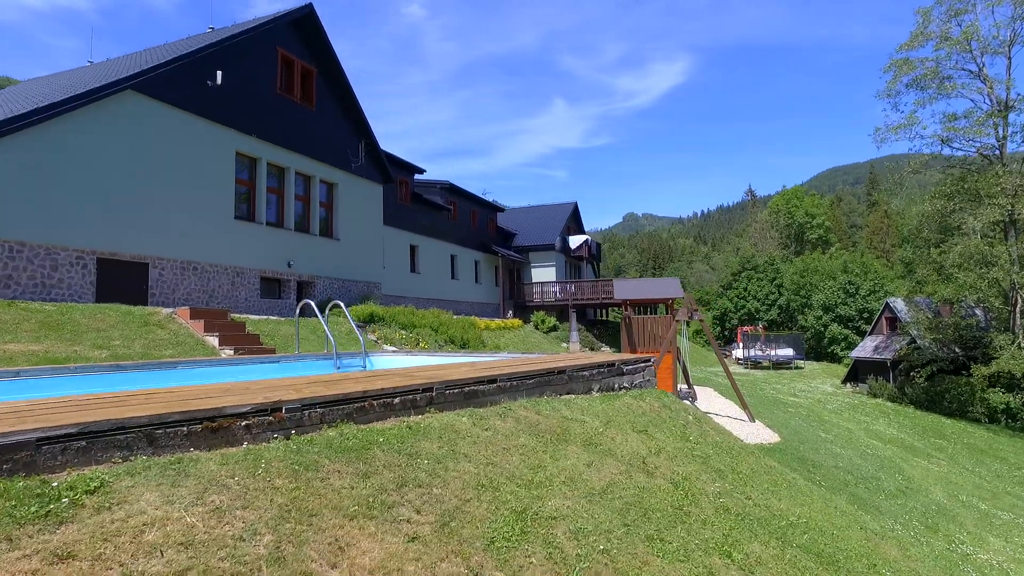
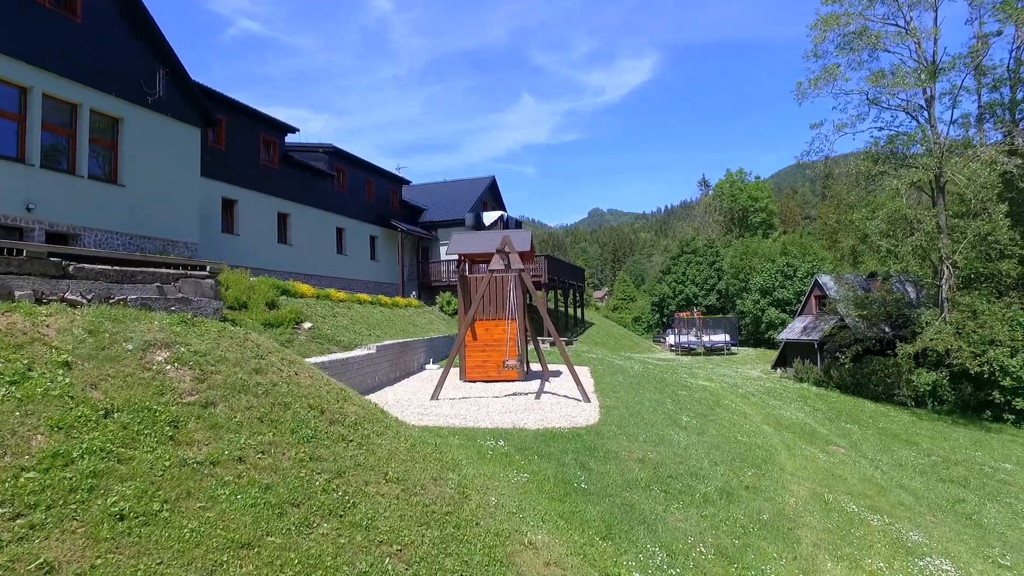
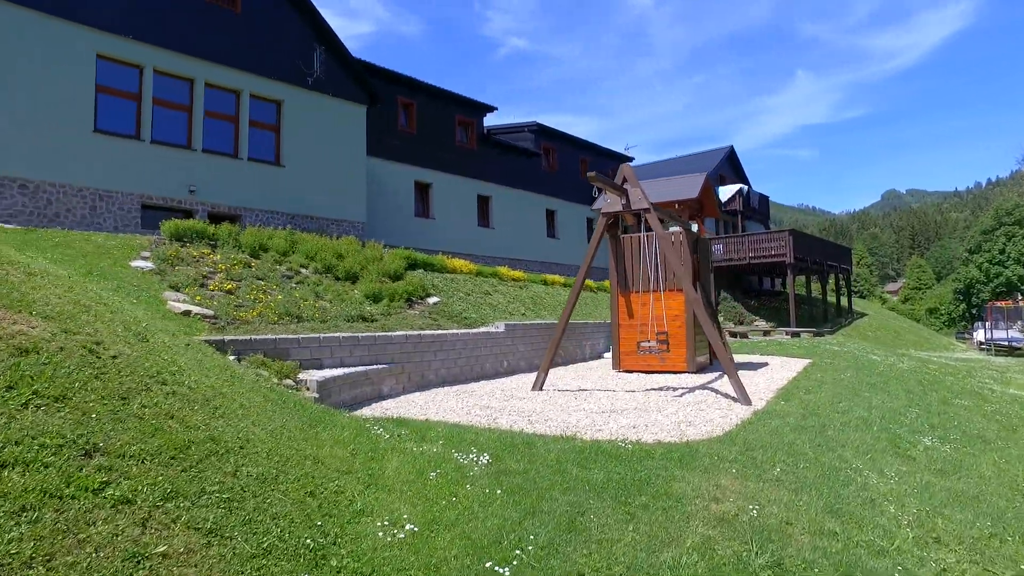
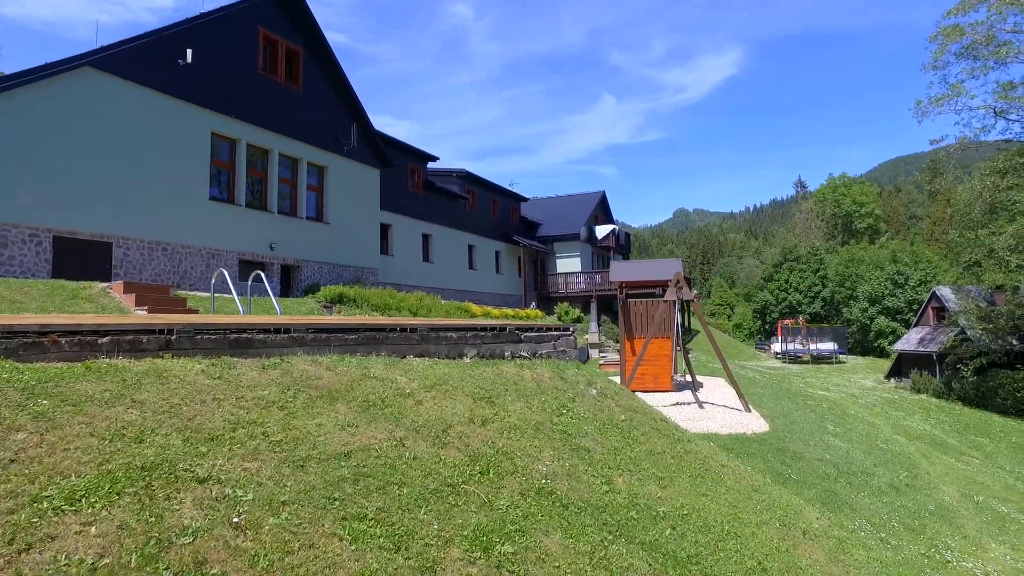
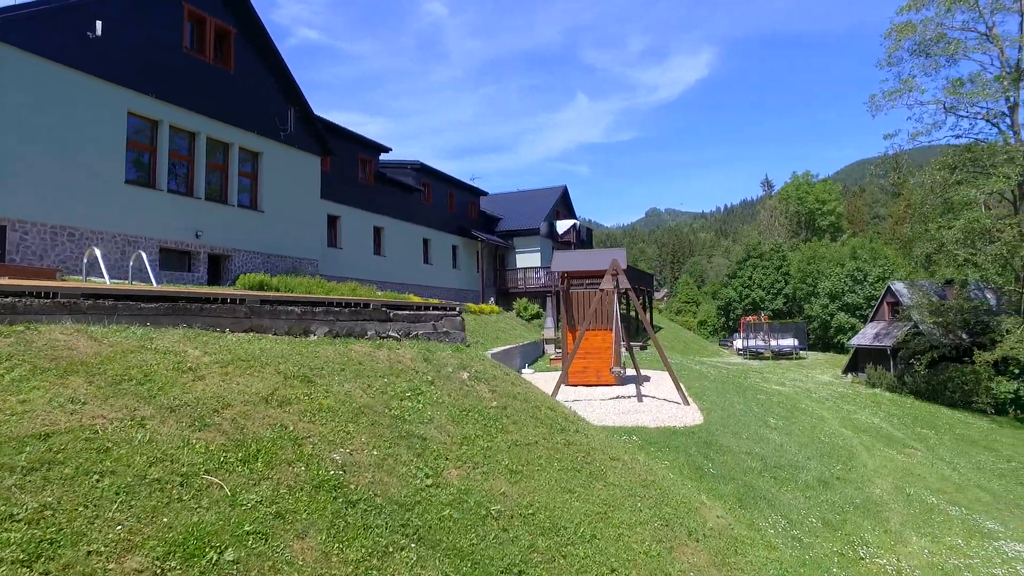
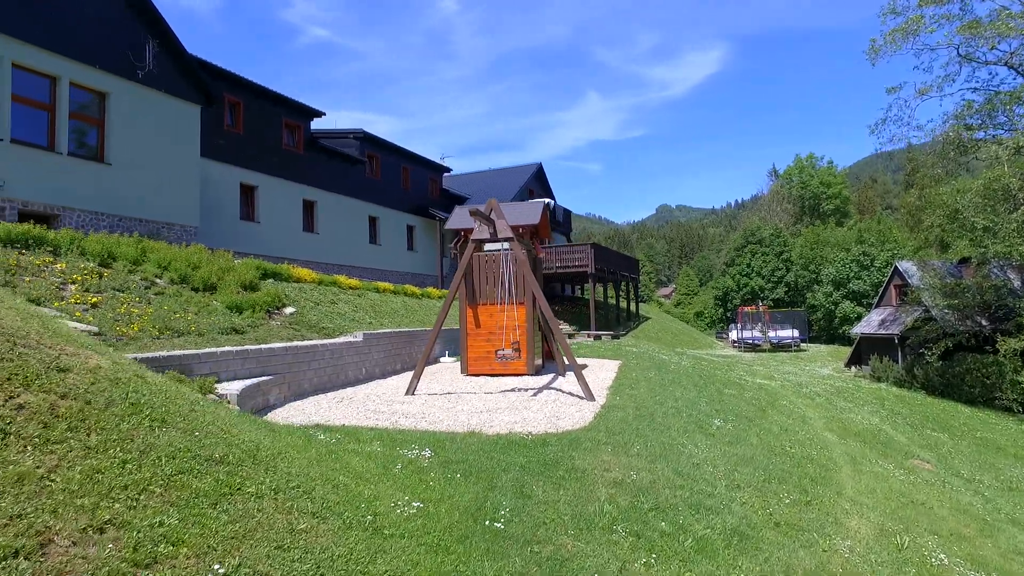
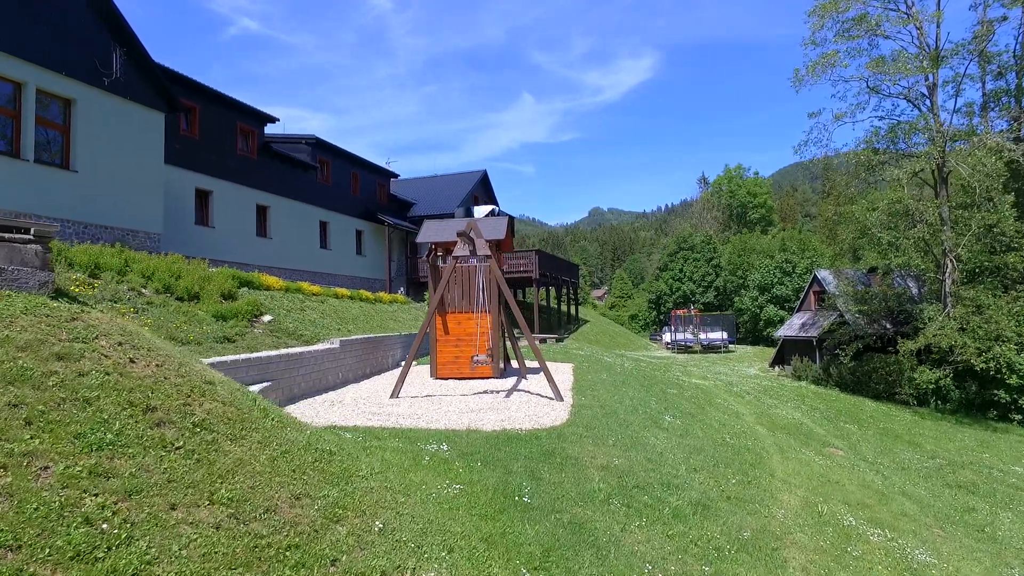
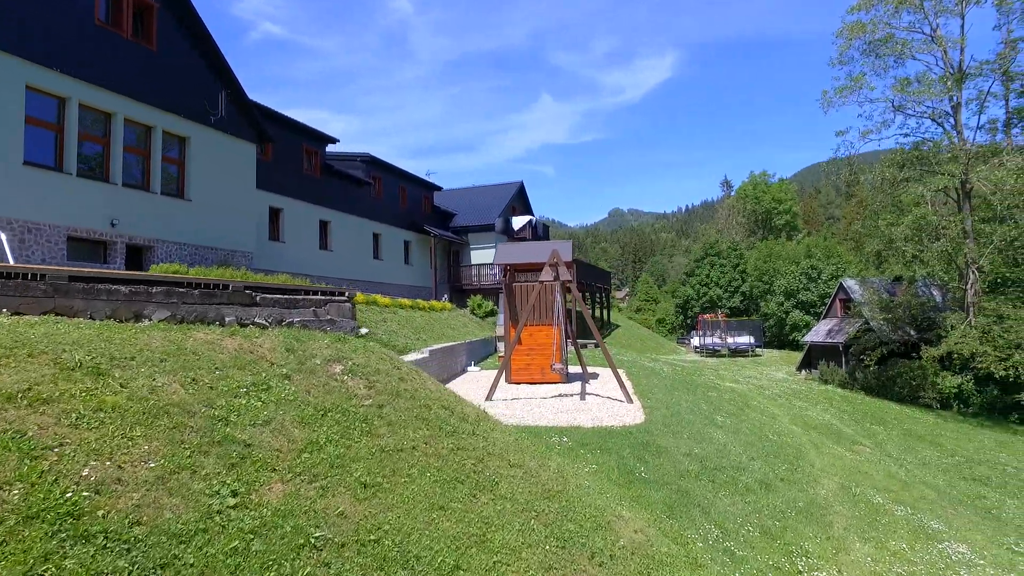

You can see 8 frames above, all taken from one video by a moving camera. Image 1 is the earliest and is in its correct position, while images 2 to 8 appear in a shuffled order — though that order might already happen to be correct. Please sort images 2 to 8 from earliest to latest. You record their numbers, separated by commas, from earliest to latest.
4, 5, 8, 2, 7, 6, 3
